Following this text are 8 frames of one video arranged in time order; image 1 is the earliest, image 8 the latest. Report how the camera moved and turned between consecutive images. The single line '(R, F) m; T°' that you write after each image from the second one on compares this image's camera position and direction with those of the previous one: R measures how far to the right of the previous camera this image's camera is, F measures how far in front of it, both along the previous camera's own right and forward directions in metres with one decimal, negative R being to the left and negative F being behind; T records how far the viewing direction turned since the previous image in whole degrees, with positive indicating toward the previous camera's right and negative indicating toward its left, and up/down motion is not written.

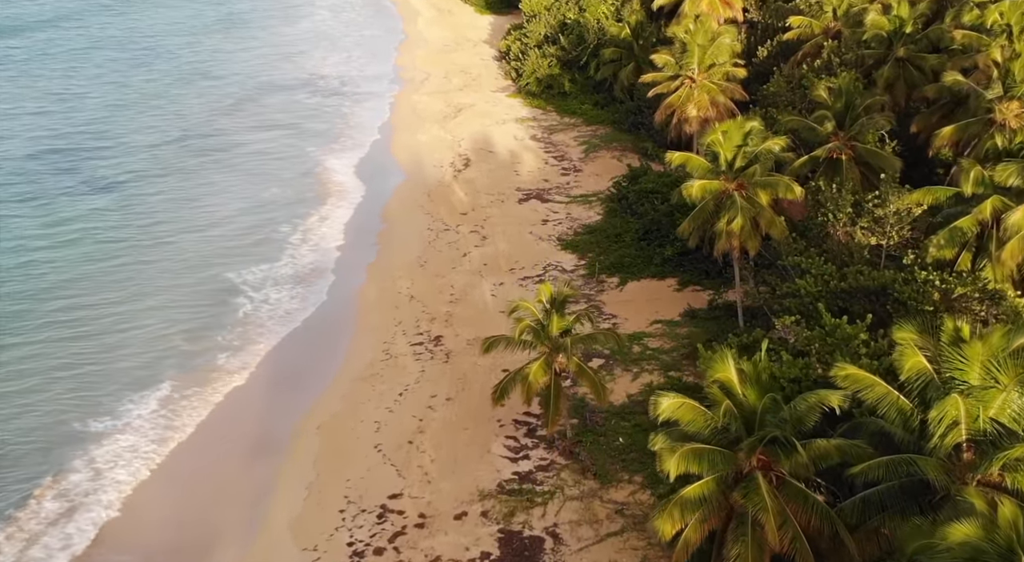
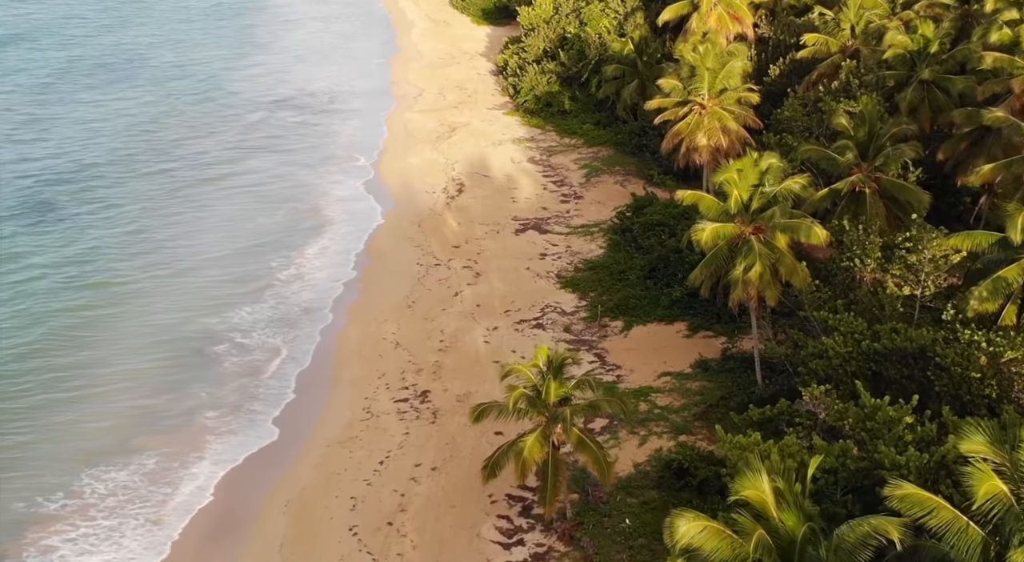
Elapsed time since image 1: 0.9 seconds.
(+0.1, +2.3) m; 0°
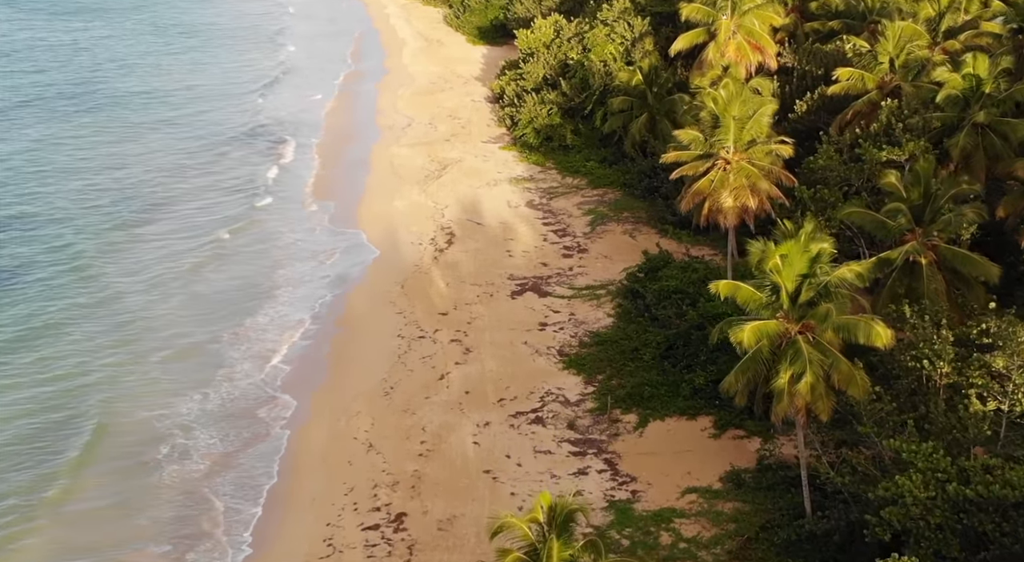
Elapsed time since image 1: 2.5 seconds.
(+0.1, +3.9) m; 0°
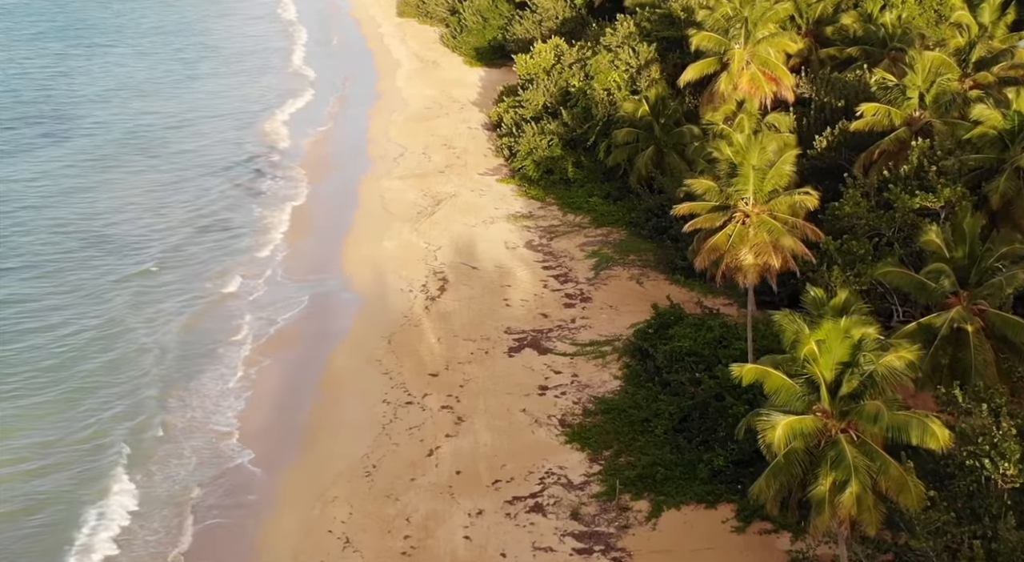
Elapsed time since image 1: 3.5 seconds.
(+0.1, +2.4) m; 0°
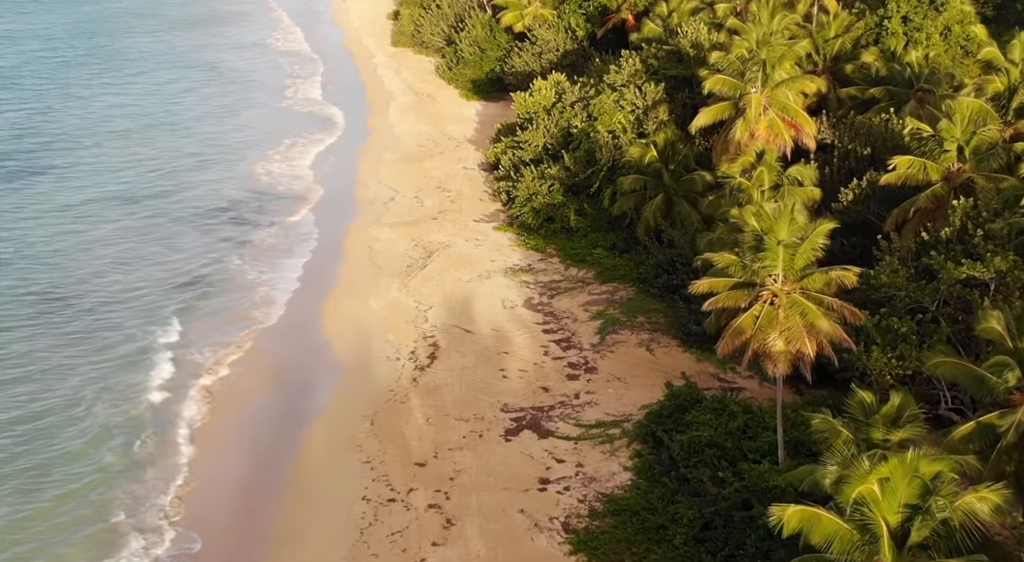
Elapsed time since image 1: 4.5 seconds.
(0.0, +2.7) m; 0°
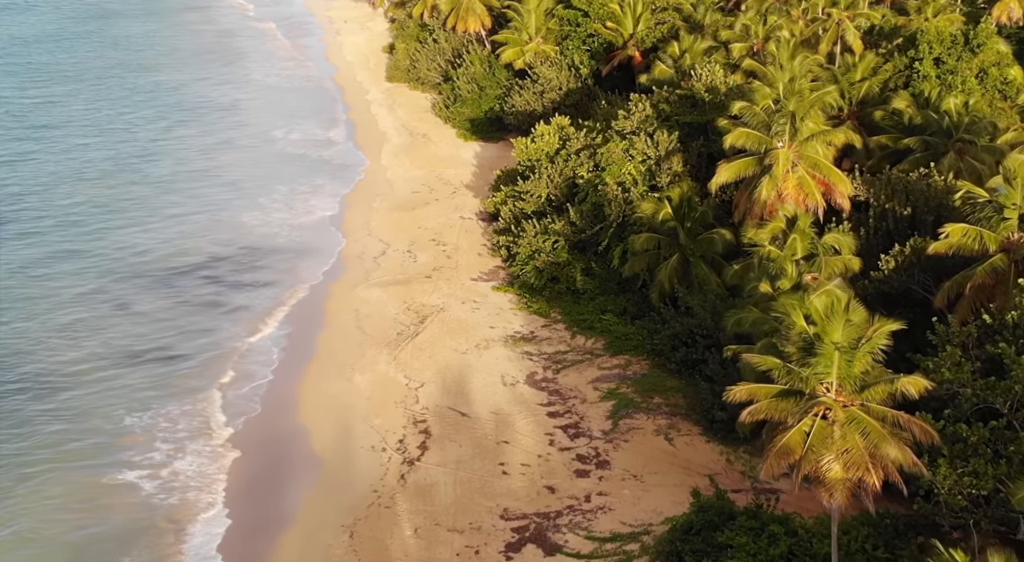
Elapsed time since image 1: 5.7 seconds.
(-0.1, +3.1) m; 0°
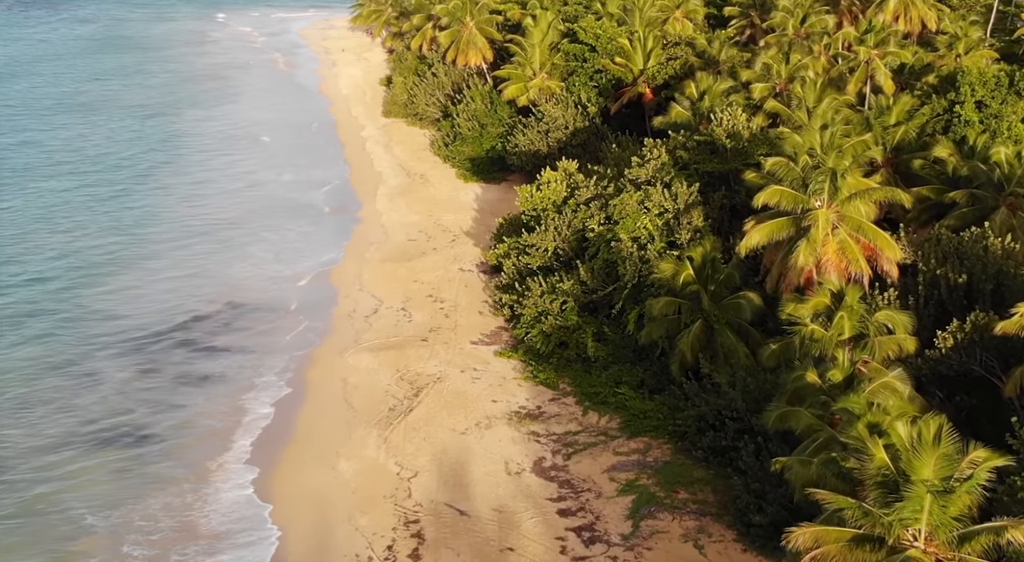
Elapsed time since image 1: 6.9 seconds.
(-0.1, +3.1) m; 0°
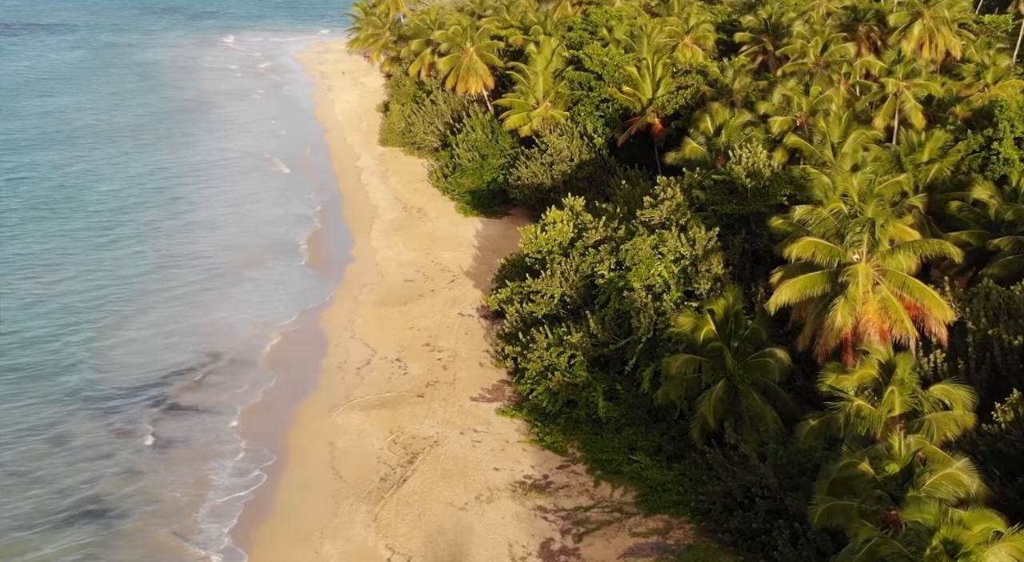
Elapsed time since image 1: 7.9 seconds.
(-0.1, +2.5) m; 0°
